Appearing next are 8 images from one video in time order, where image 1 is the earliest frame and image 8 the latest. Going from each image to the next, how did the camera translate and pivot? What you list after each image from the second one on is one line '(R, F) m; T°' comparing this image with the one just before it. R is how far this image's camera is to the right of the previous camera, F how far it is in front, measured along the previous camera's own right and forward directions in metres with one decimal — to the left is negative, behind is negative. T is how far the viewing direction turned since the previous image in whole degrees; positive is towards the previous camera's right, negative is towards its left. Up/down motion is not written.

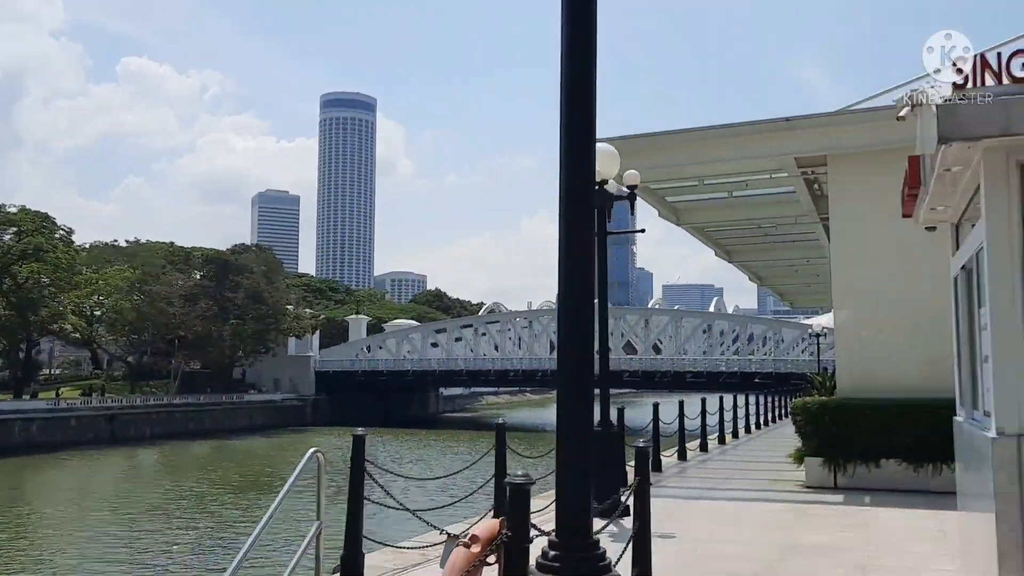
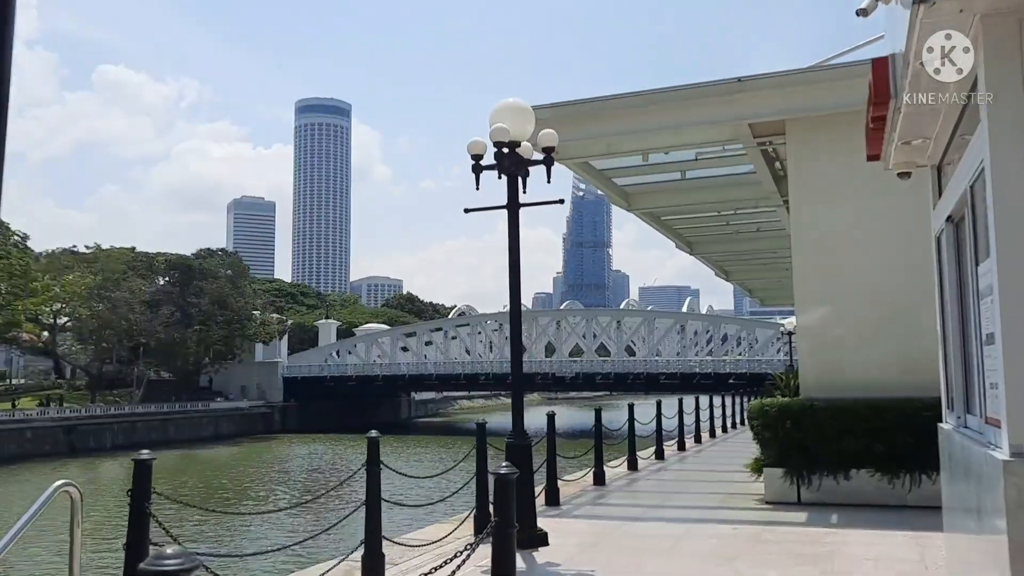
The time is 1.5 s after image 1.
(+0.4, +0.8) m; +1°
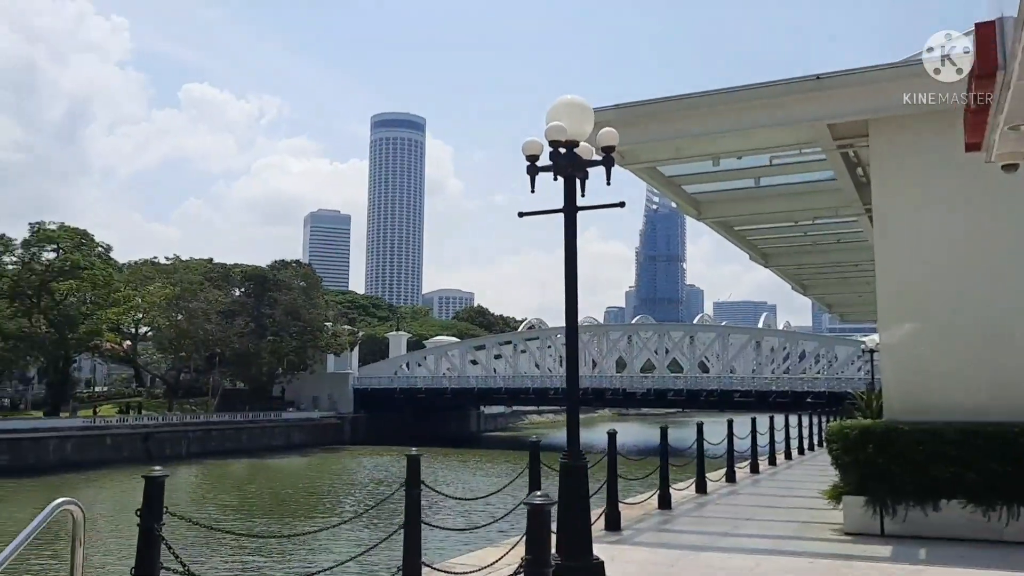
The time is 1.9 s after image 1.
(+0.1, +0.2) m; -5°
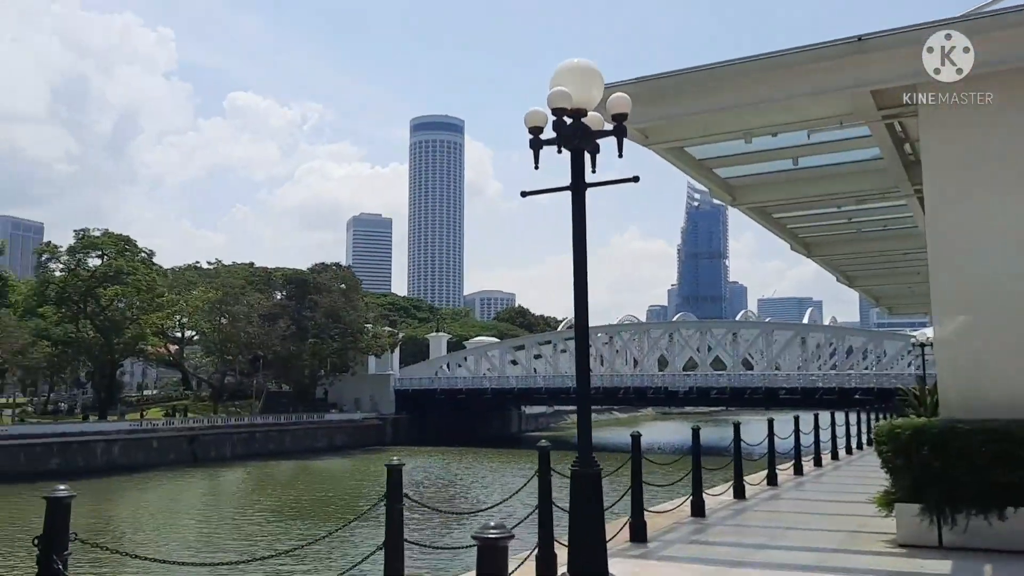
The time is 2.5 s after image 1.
(+0.2, +0.4) m; -3°
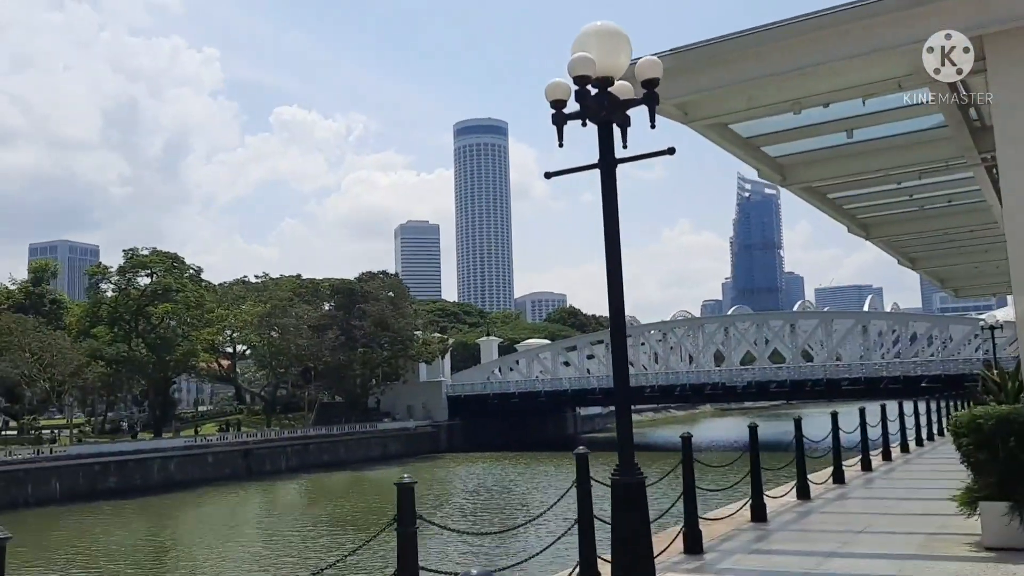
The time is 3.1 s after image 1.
(+0.1, +0.3) m; -3°
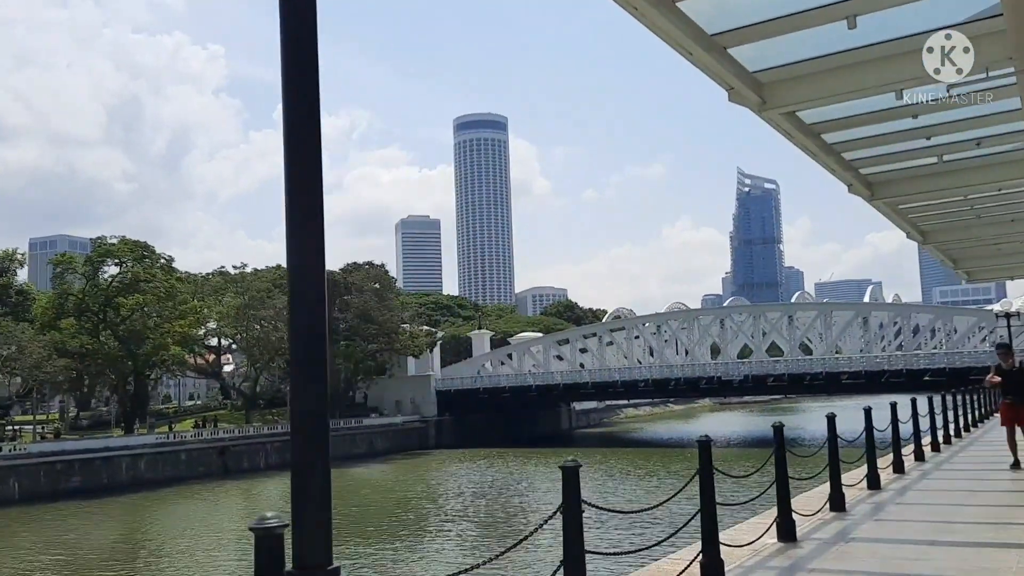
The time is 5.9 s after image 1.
(+0.7, +1.8) m; 0°
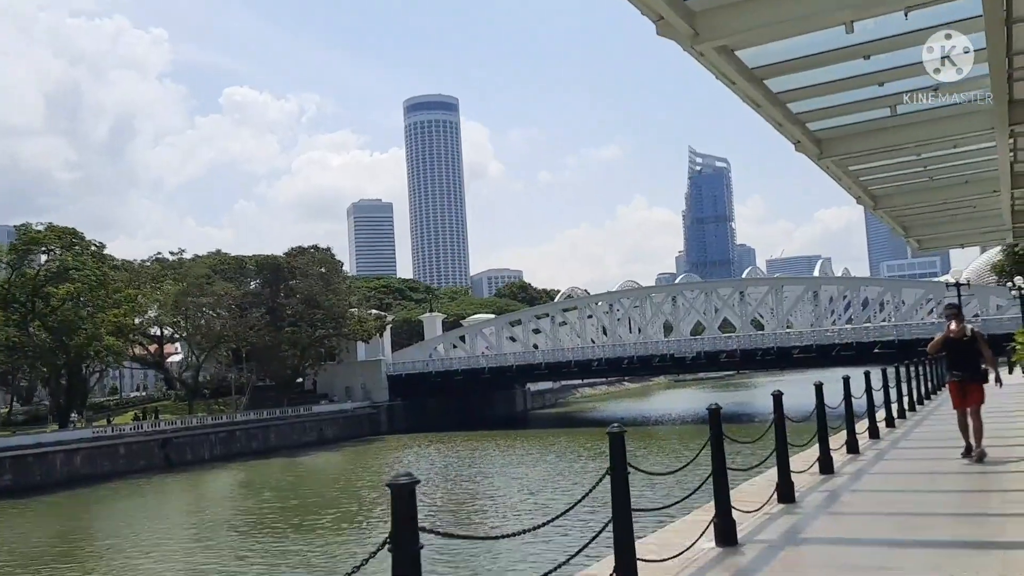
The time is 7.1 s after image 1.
(+0.3, +0.7) m; +3°
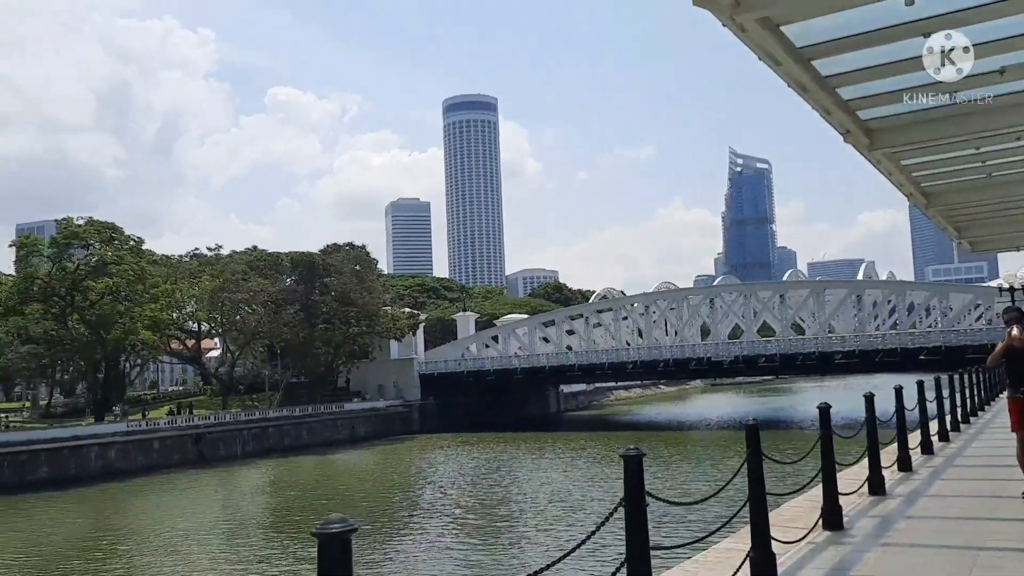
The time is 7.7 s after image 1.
(+0.1, +0.5) m; -2°
